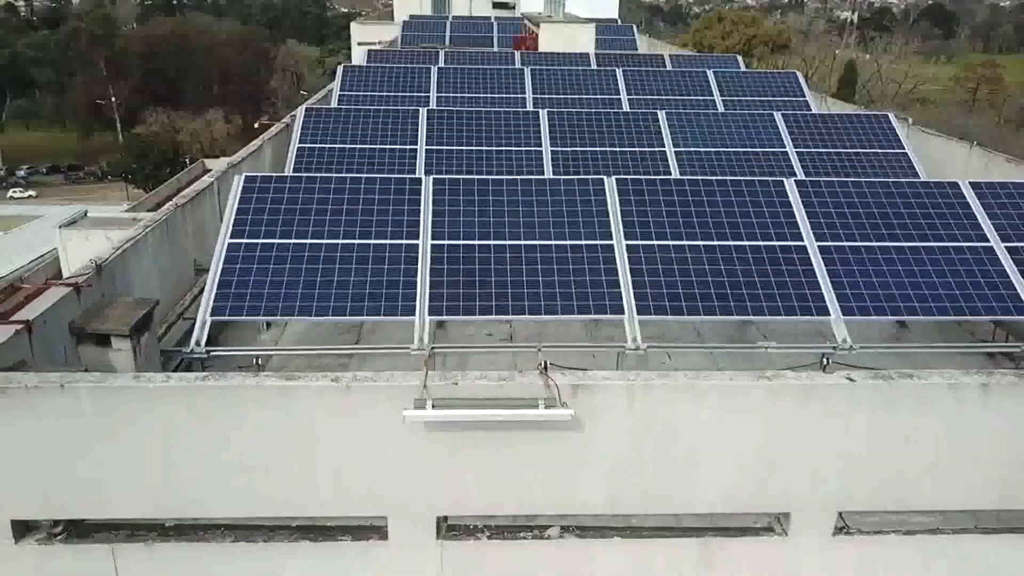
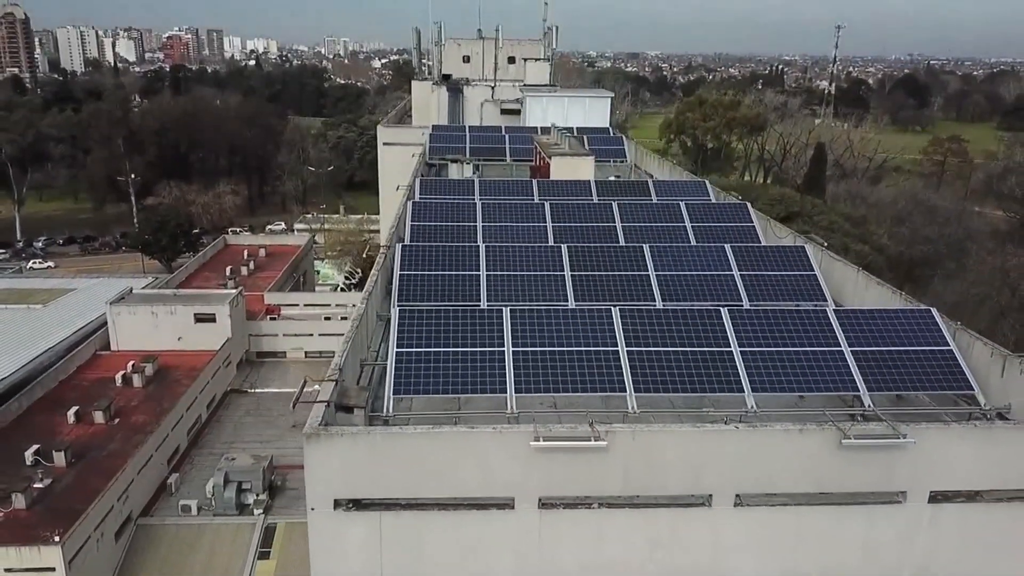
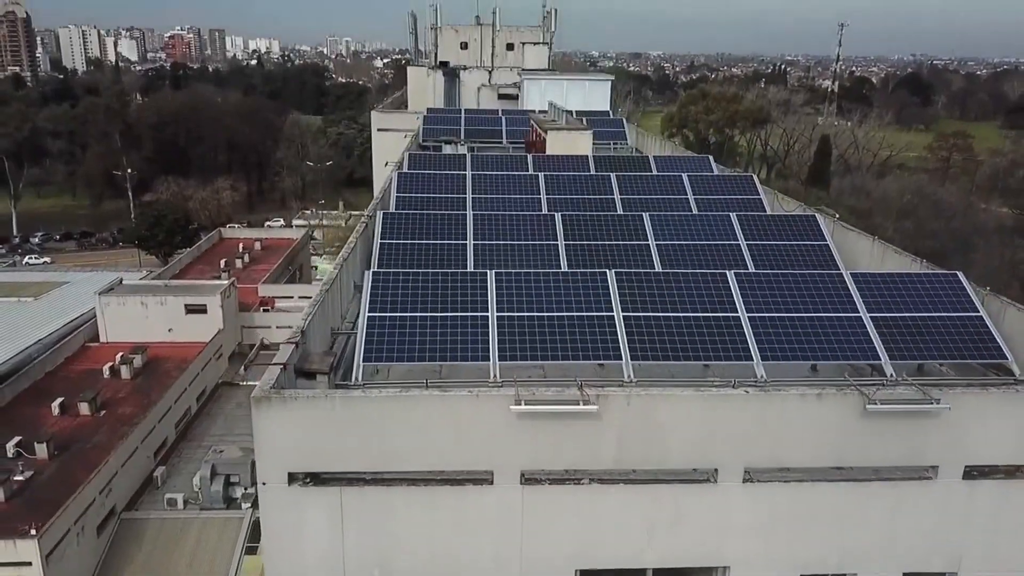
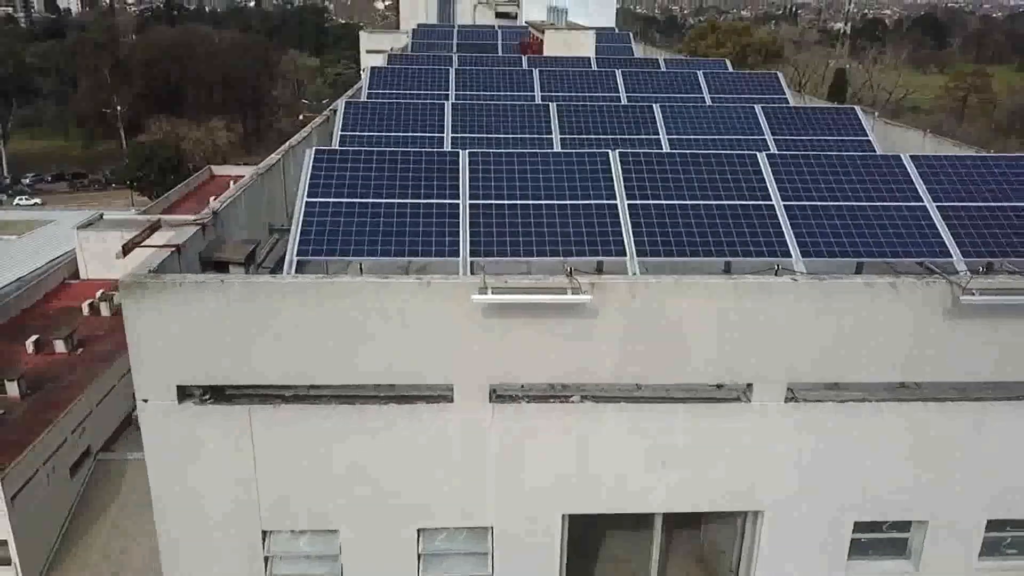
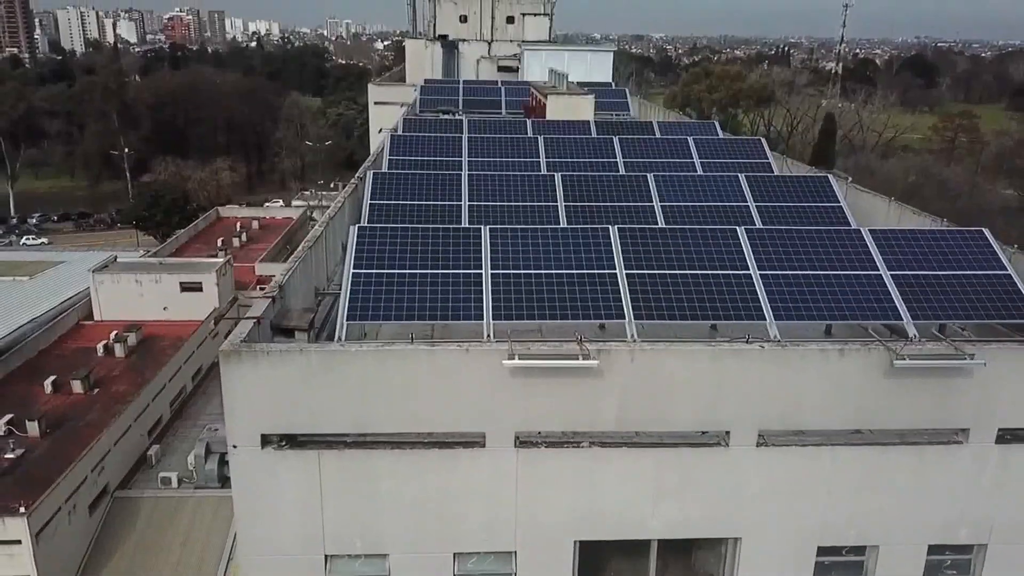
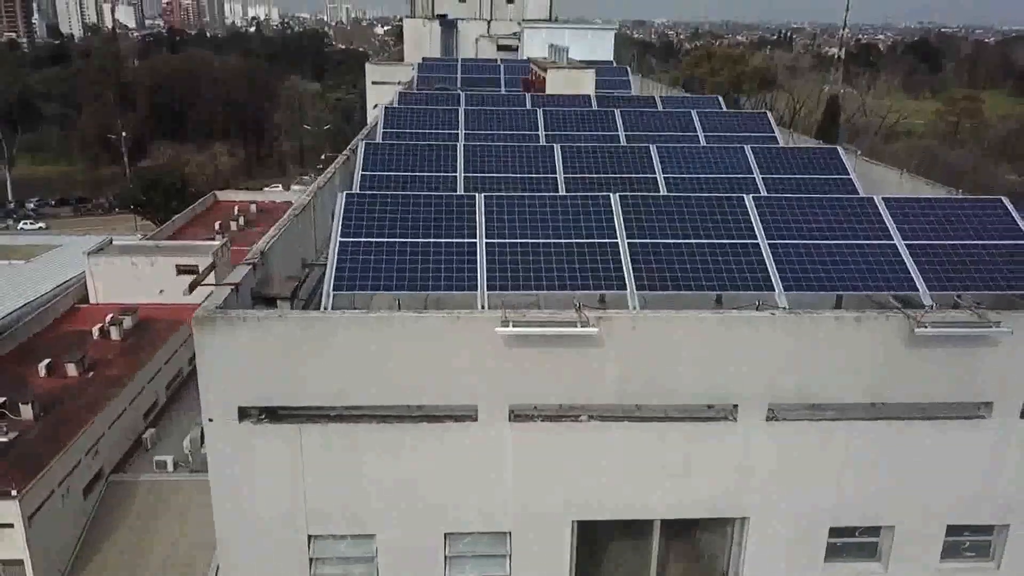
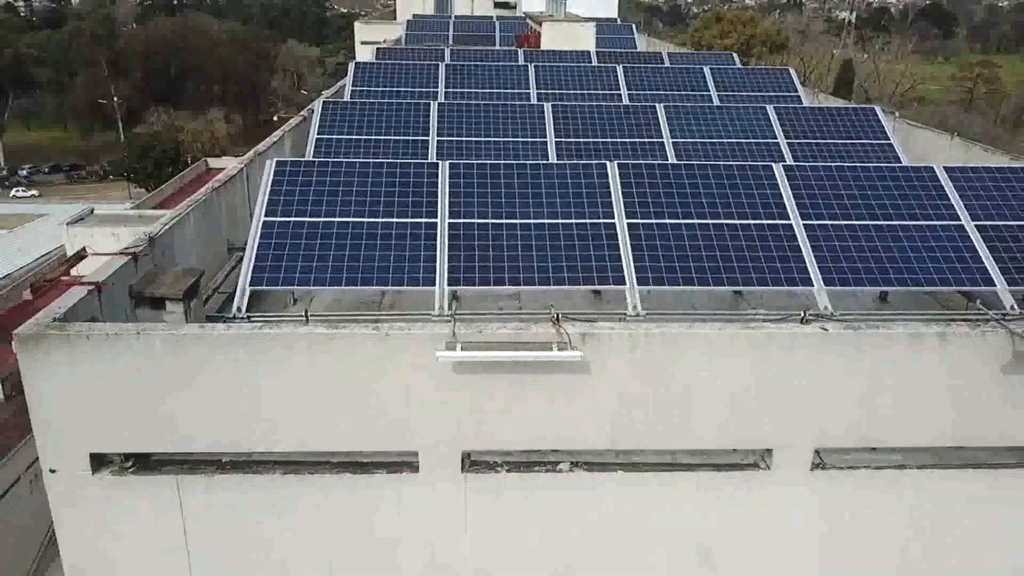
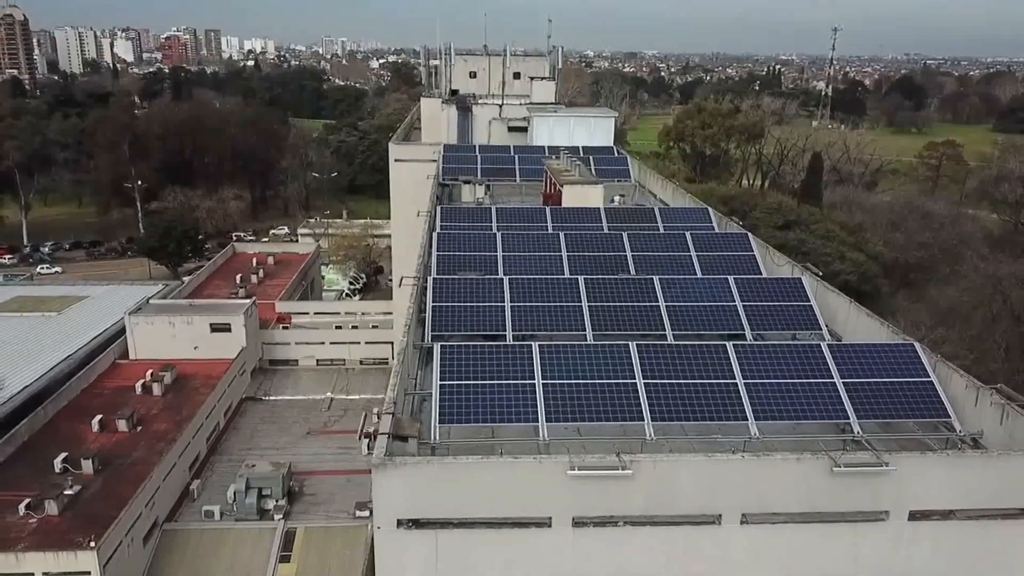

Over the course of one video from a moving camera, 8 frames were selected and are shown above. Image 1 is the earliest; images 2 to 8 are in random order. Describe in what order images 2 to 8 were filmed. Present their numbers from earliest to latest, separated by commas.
7, 4, 6, 5, 3, 2, 8
